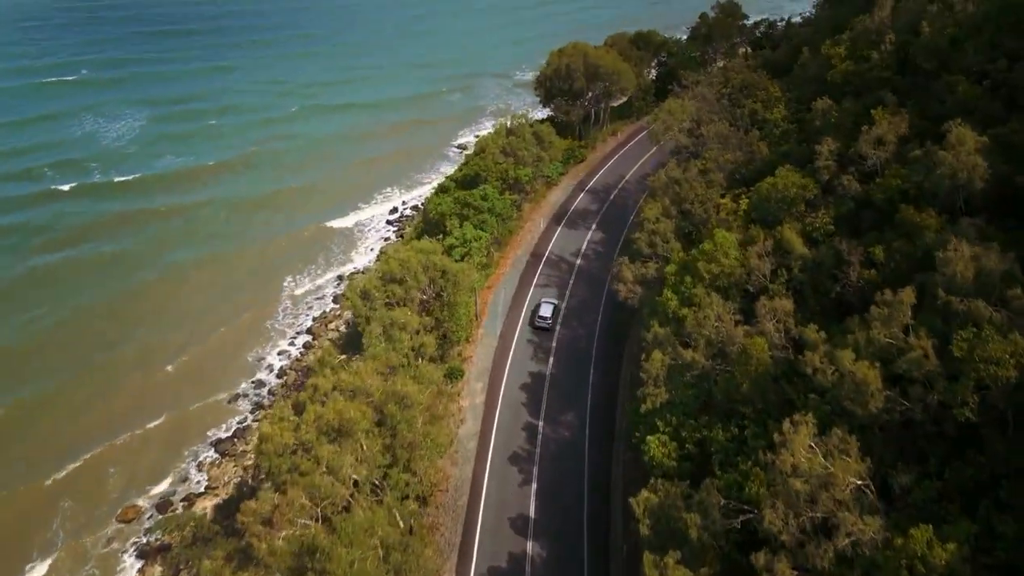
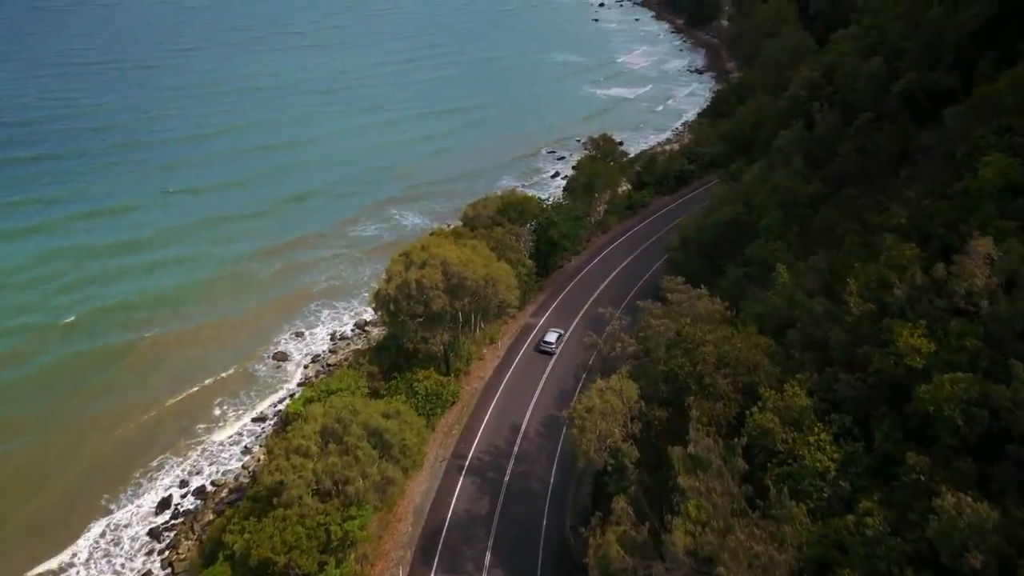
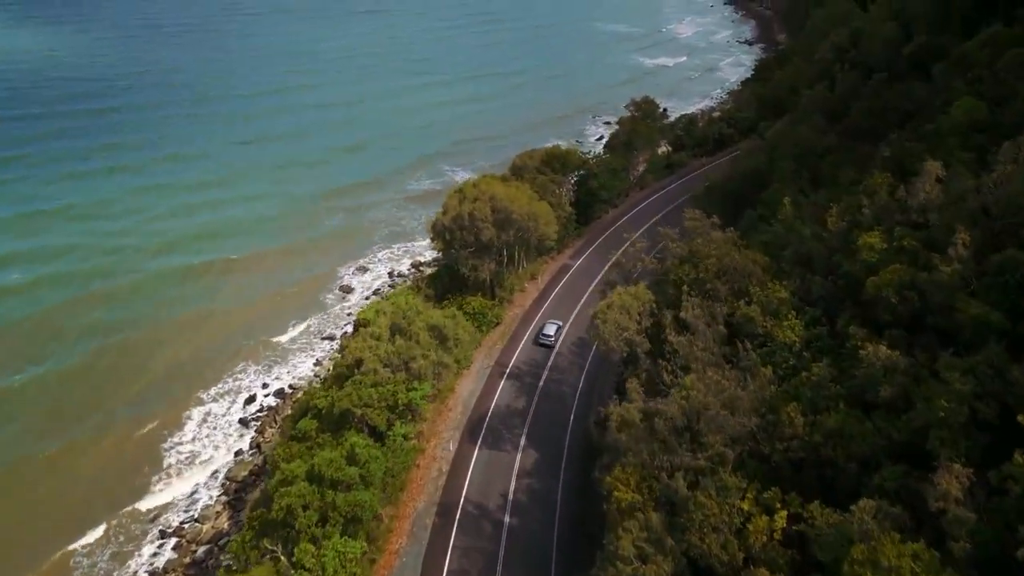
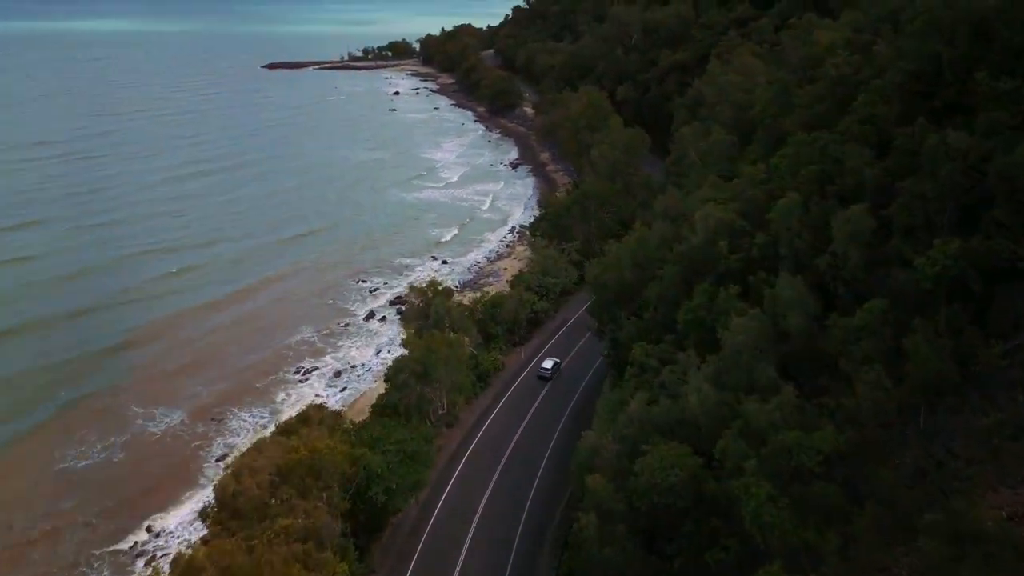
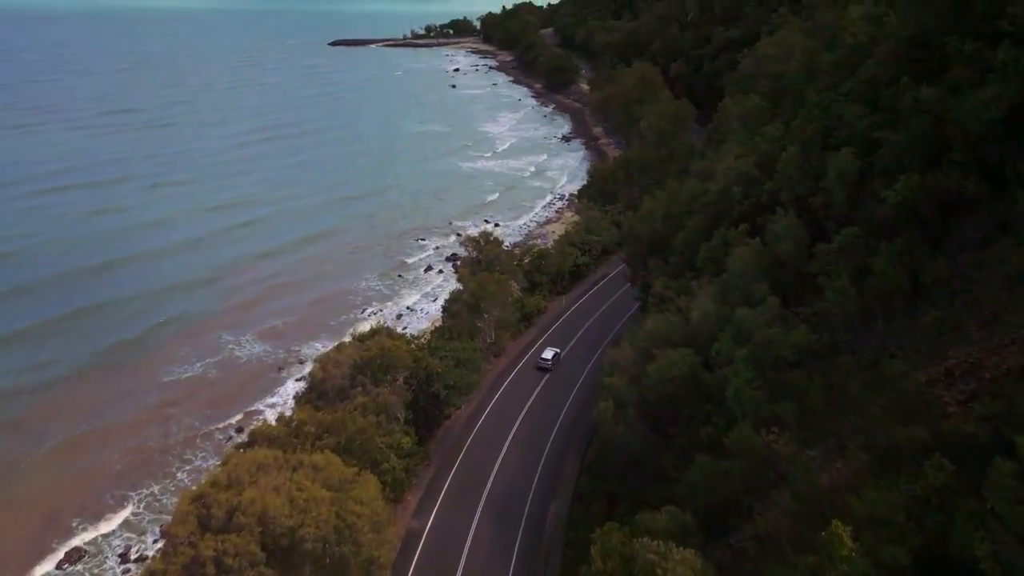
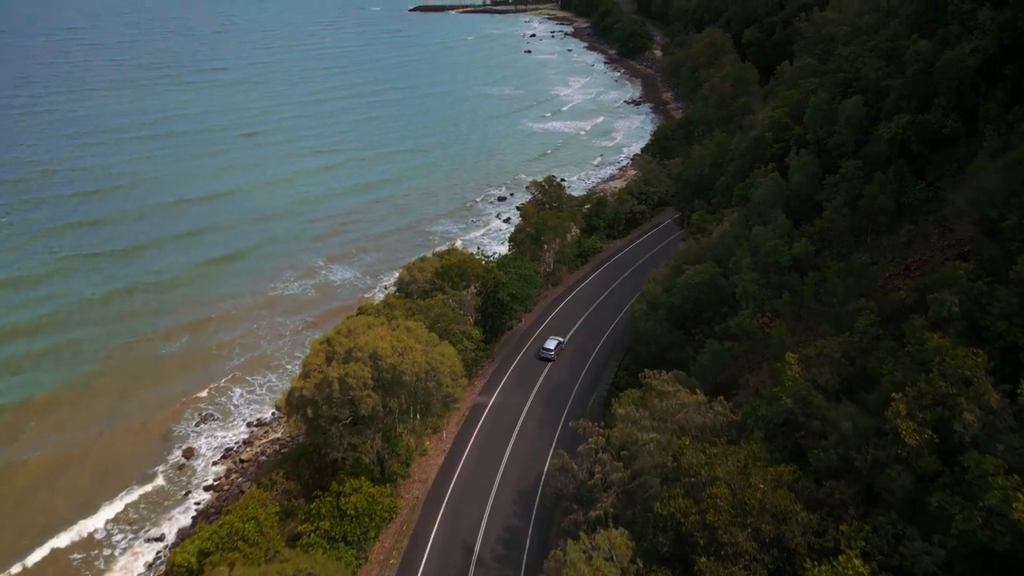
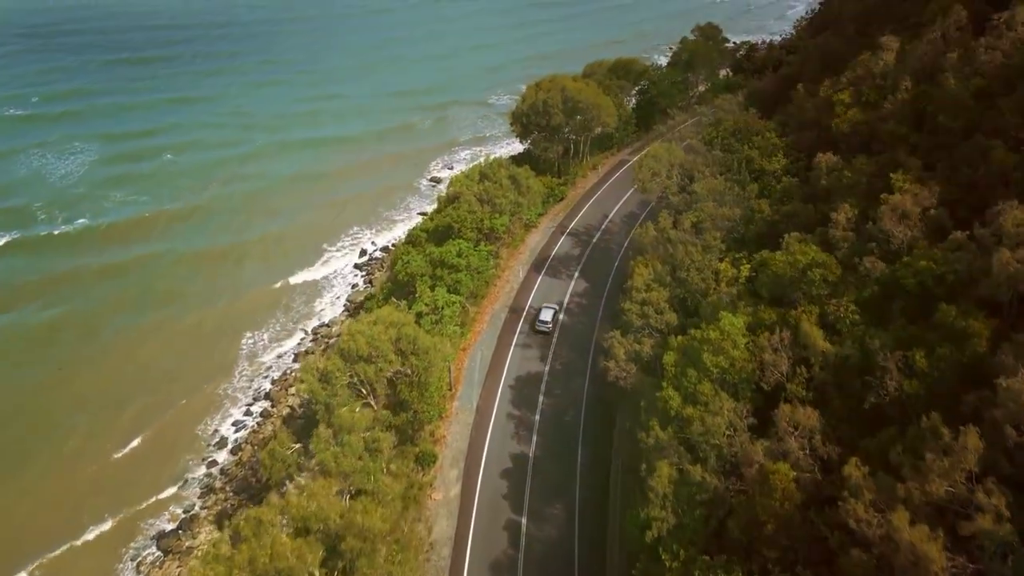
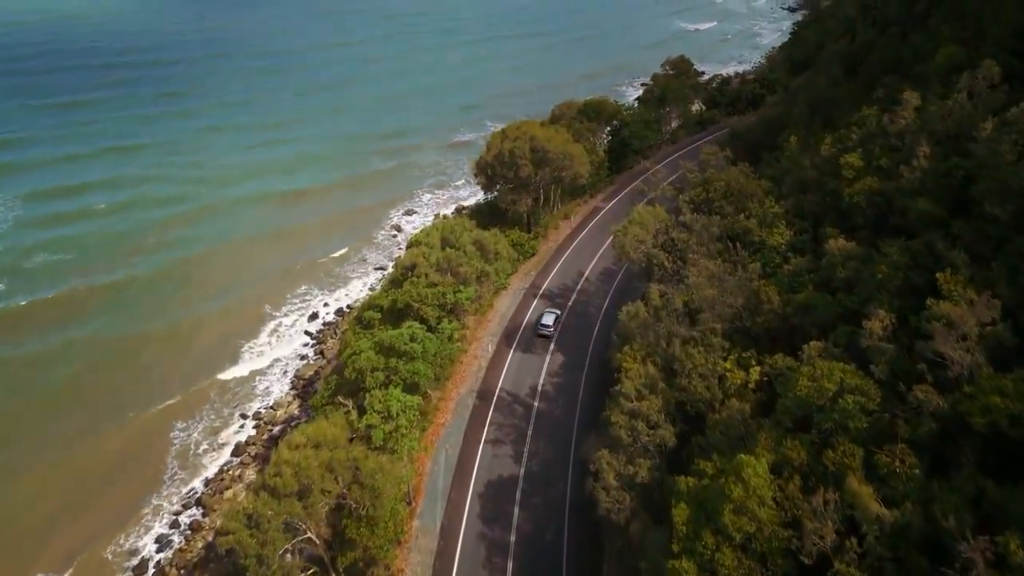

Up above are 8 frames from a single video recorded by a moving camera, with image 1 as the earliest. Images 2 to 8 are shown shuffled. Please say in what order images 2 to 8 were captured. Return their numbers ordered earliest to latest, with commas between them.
7, 8, 3, 2, 6, 5, 4
